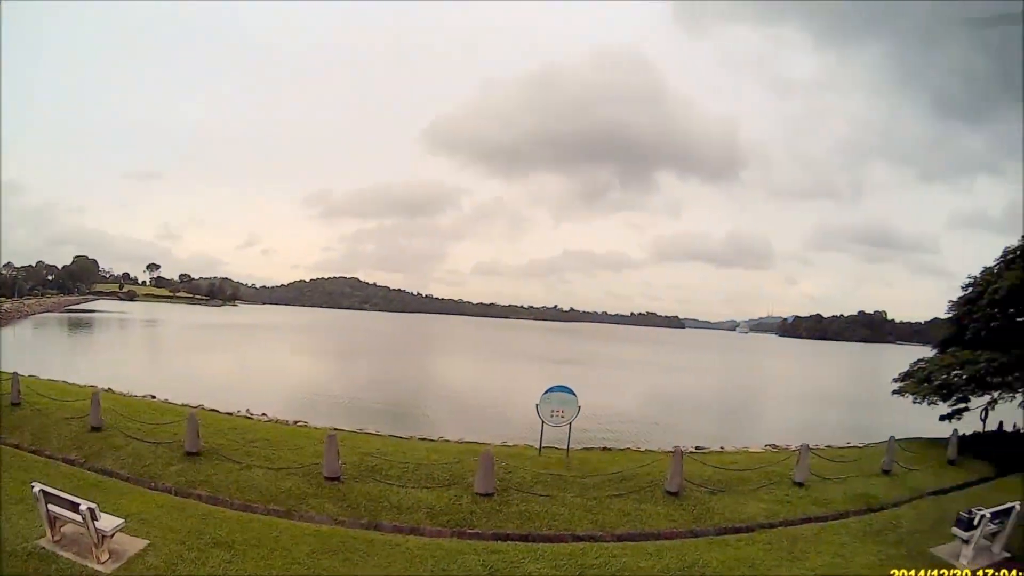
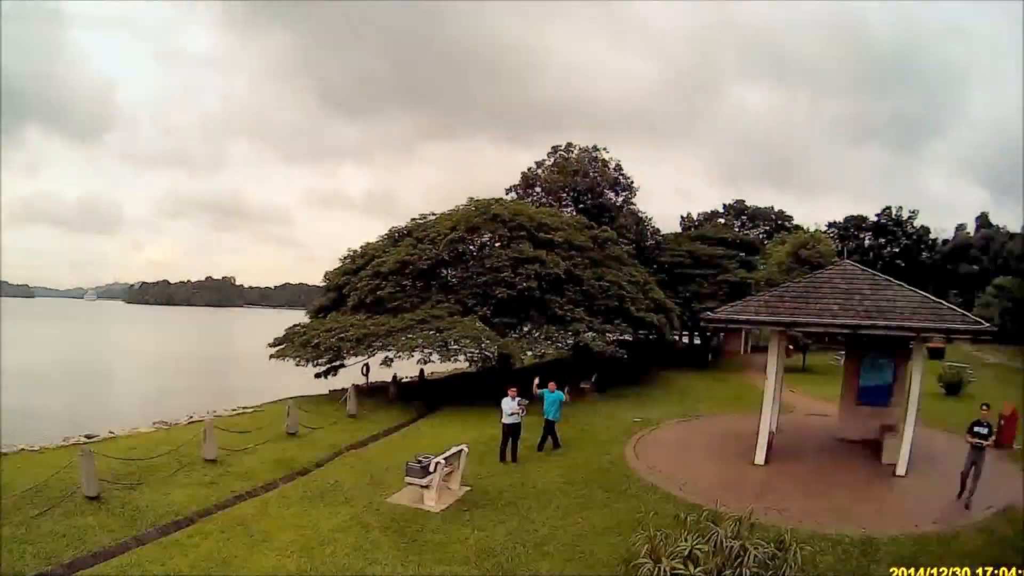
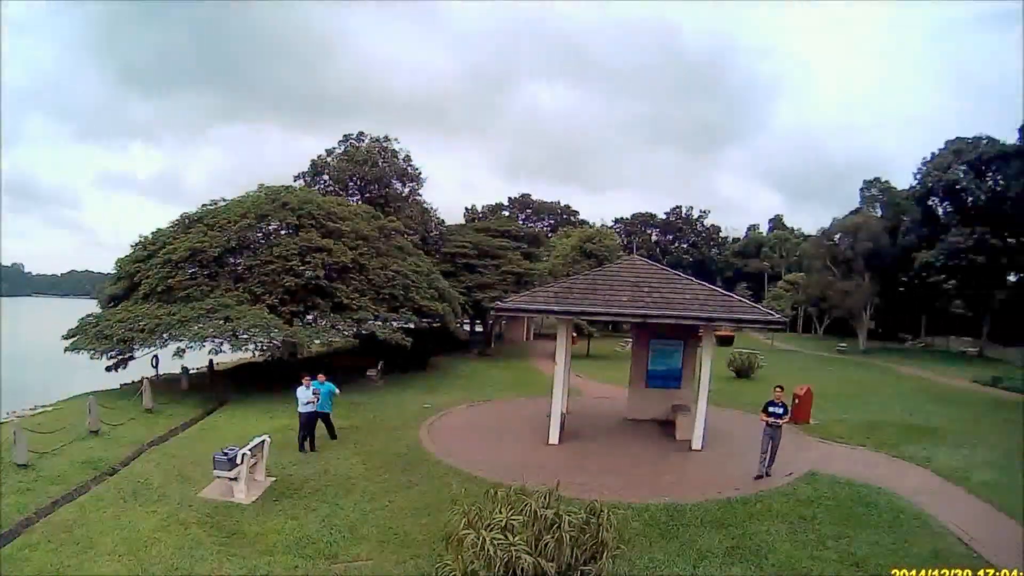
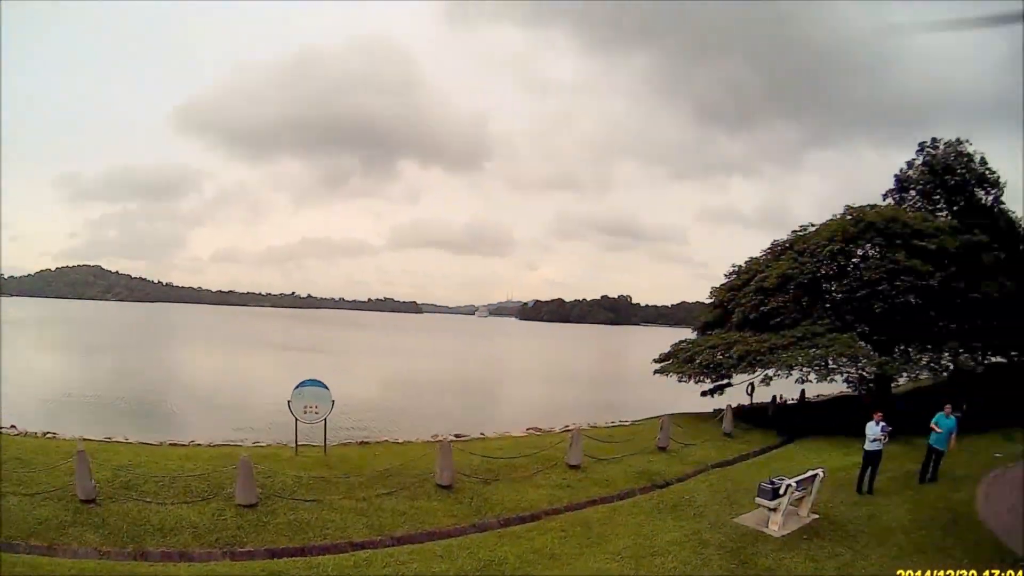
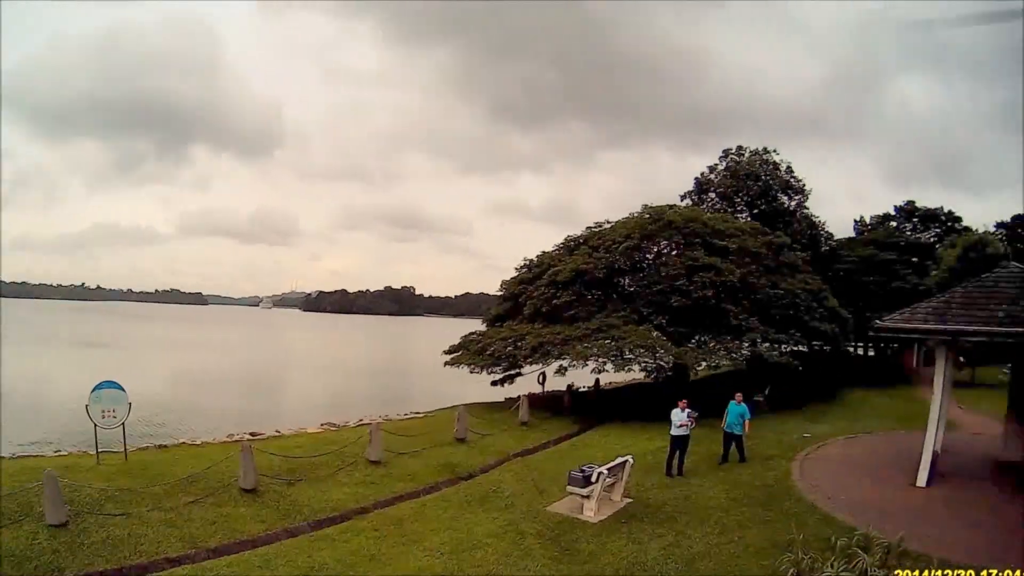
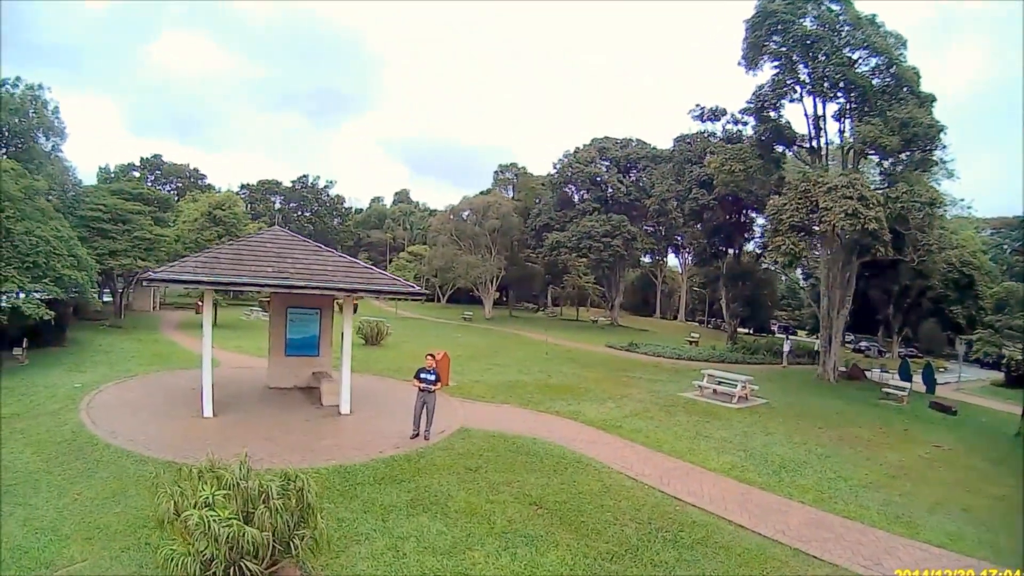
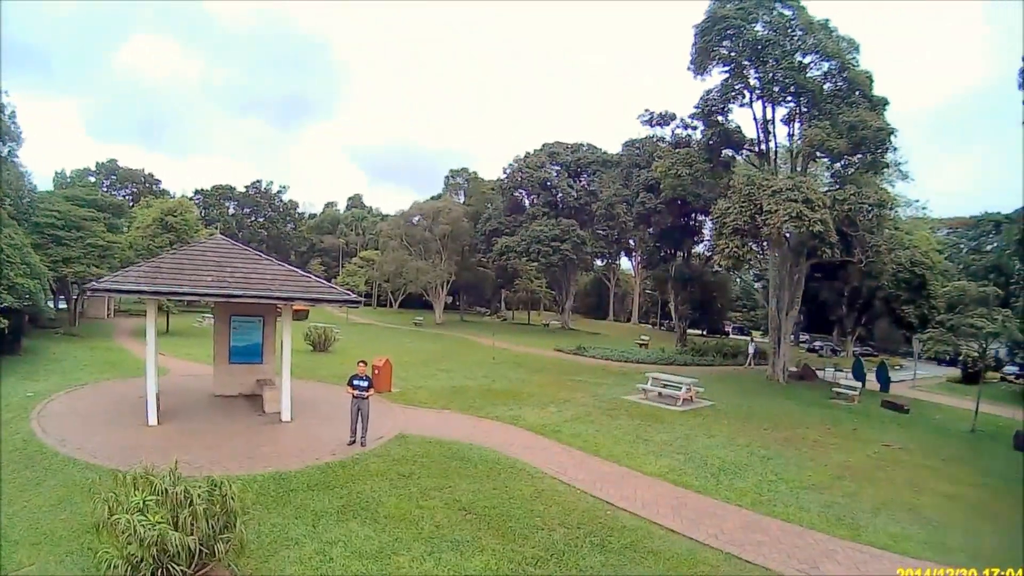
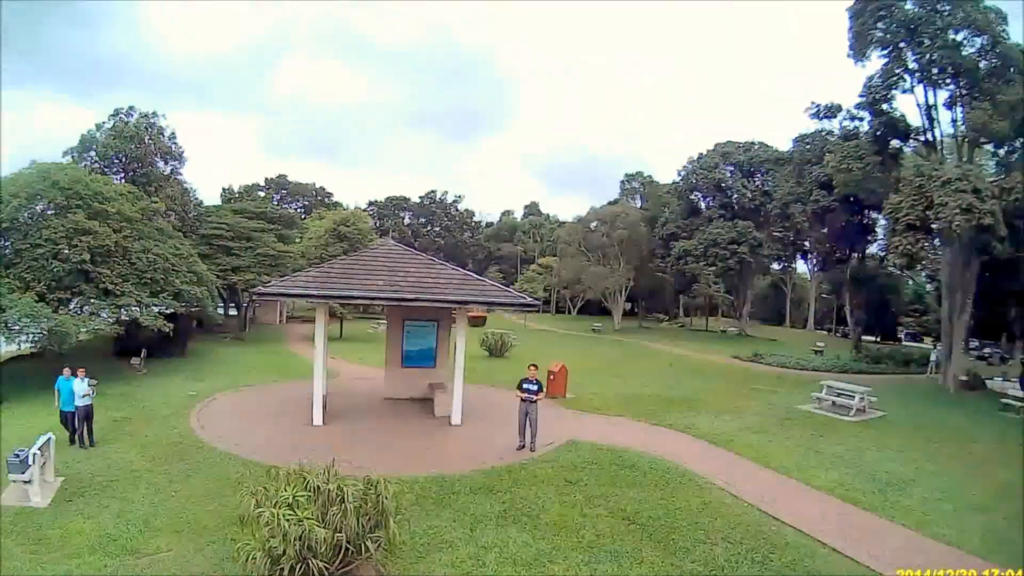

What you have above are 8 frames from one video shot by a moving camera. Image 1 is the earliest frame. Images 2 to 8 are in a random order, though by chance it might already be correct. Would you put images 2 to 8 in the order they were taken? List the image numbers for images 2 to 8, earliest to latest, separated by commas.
4, 5, 2, 3, 8, 7, 6
